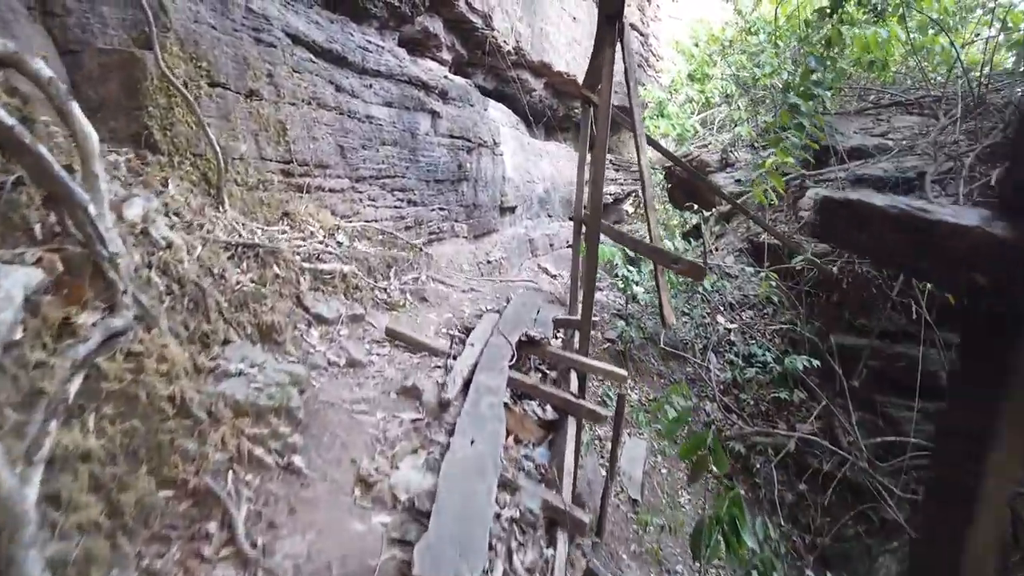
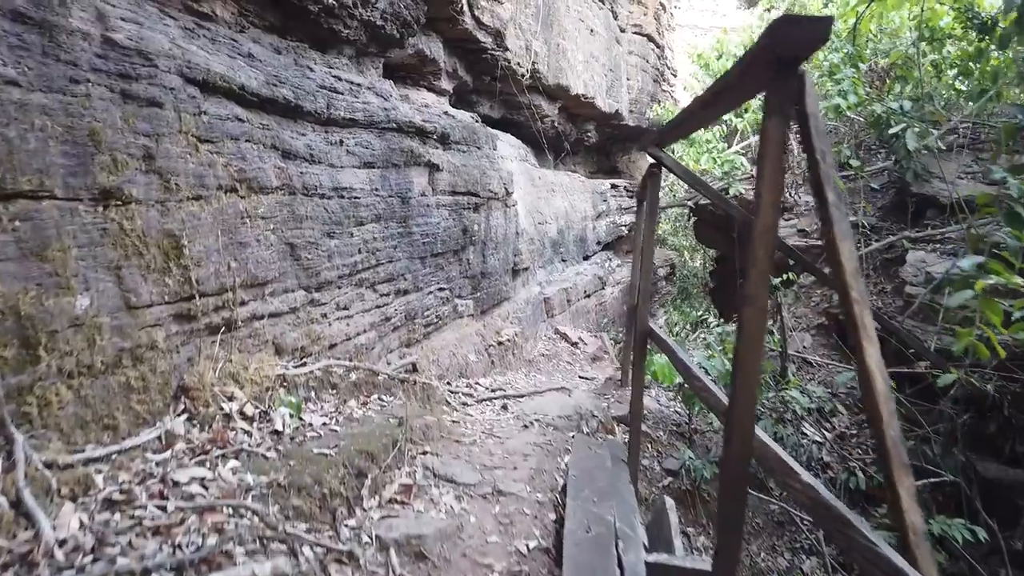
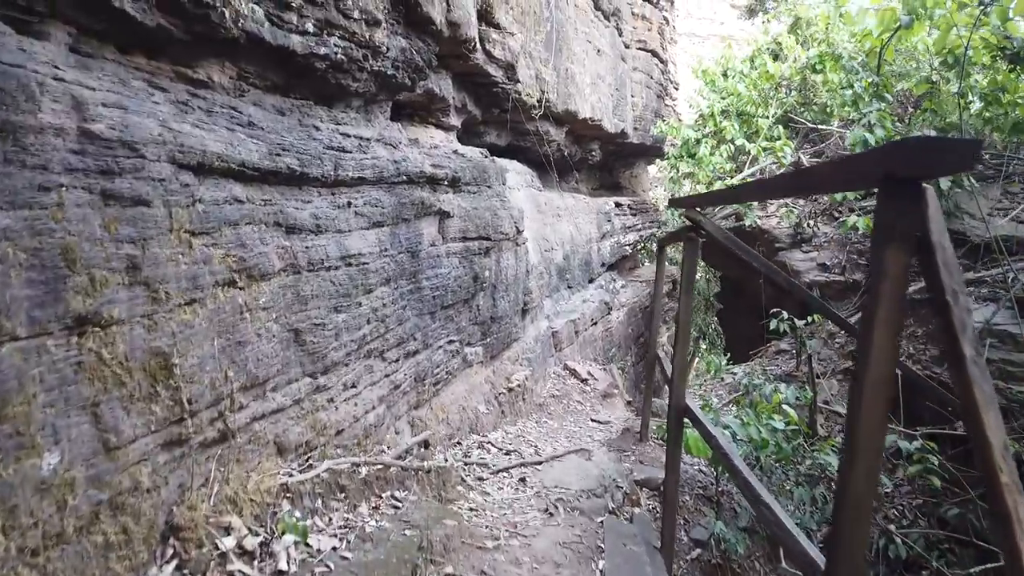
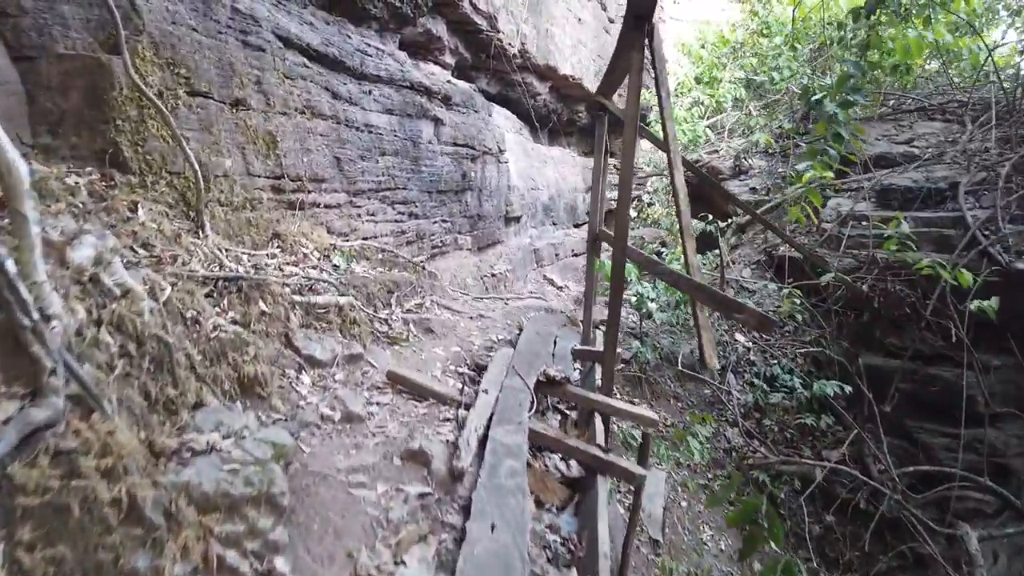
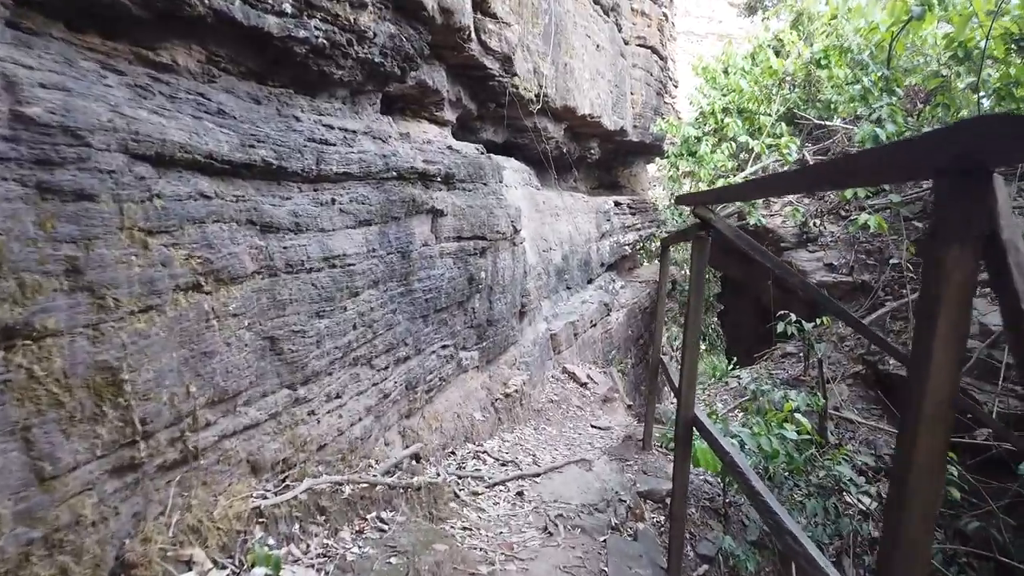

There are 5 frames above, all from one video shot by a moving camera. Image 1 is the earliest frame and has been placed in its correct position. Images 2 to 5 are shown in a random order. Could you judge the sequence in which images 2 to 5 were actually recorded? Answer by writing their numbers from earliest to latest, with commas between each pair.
4, 2, 3, 5
